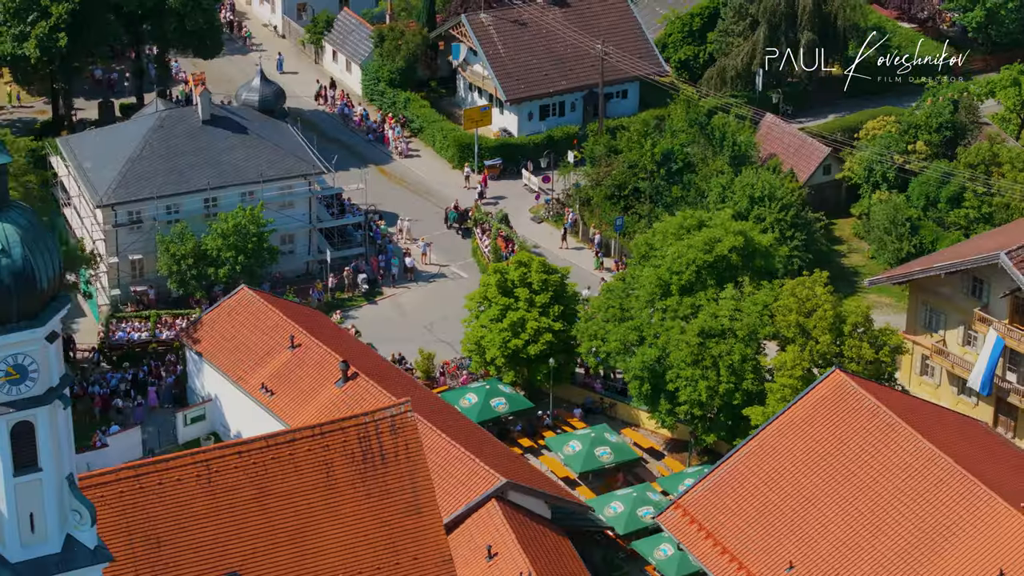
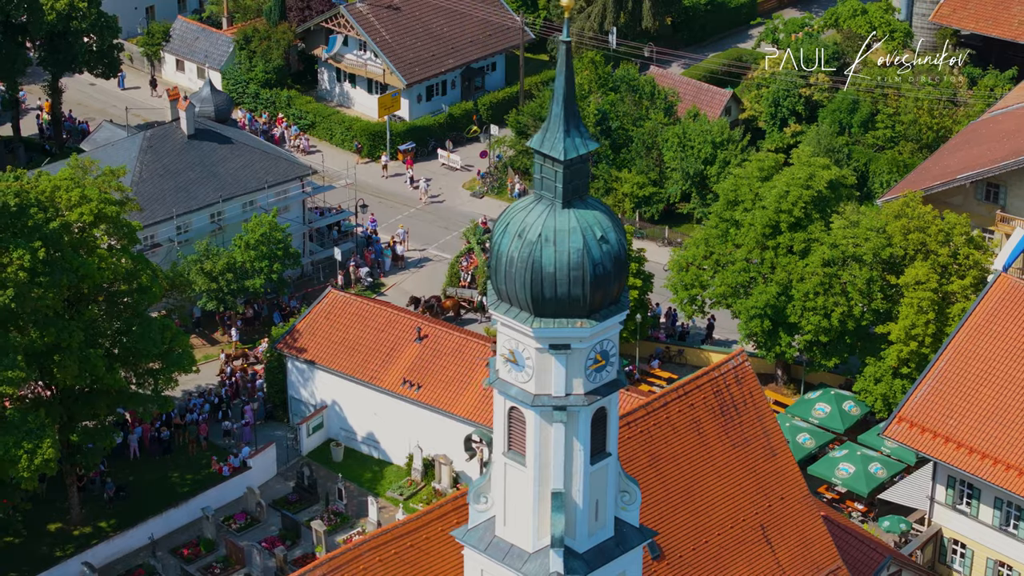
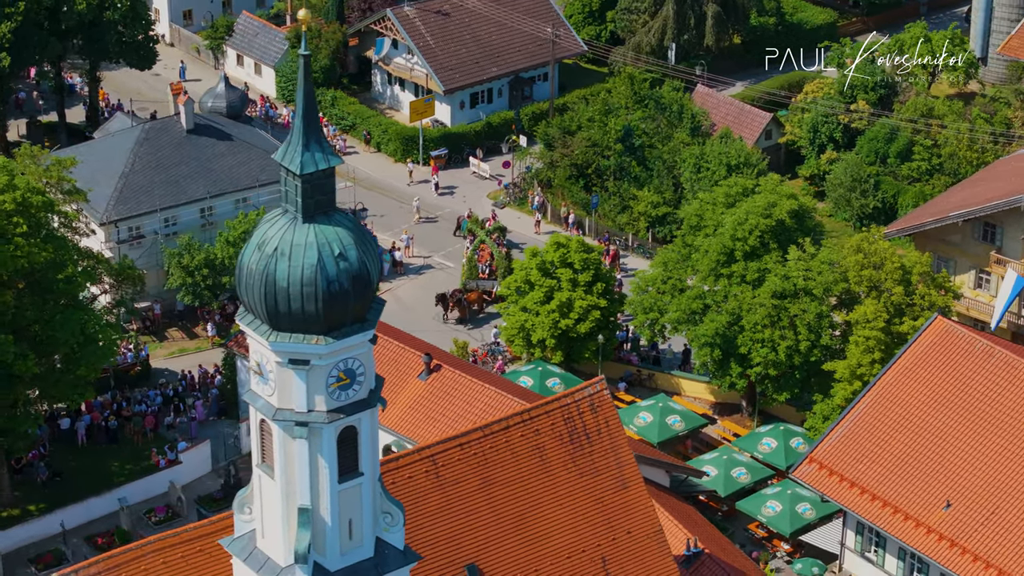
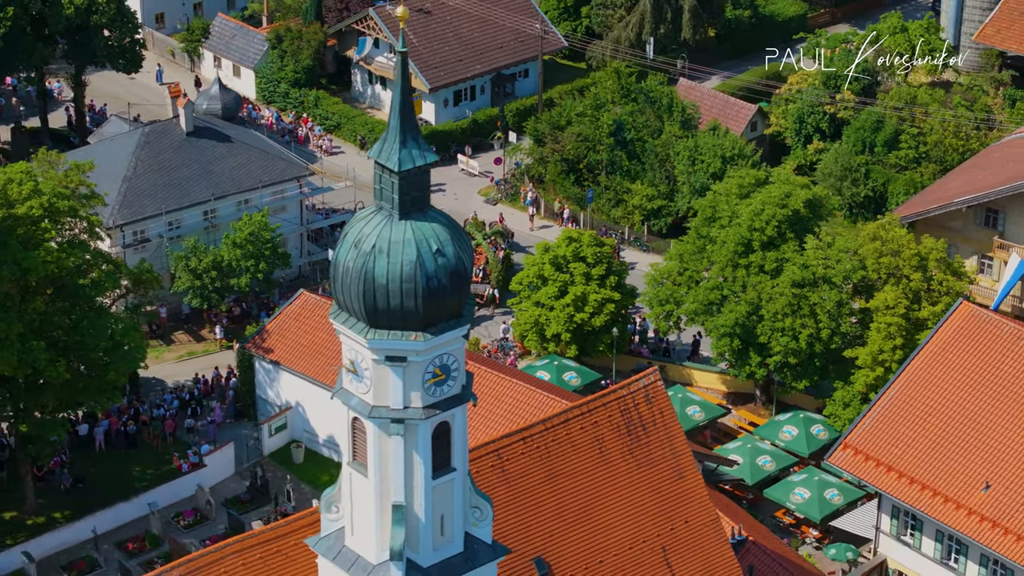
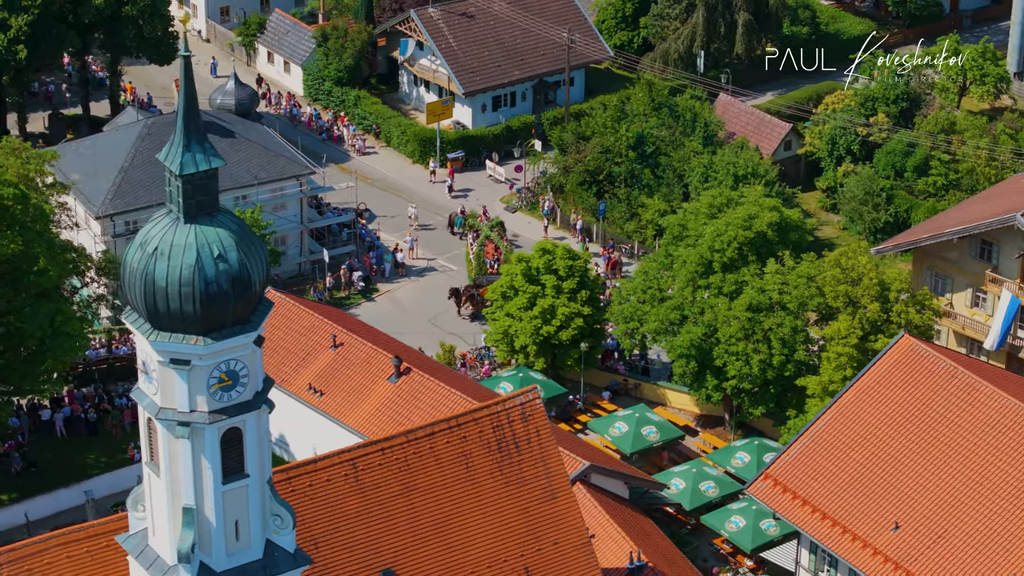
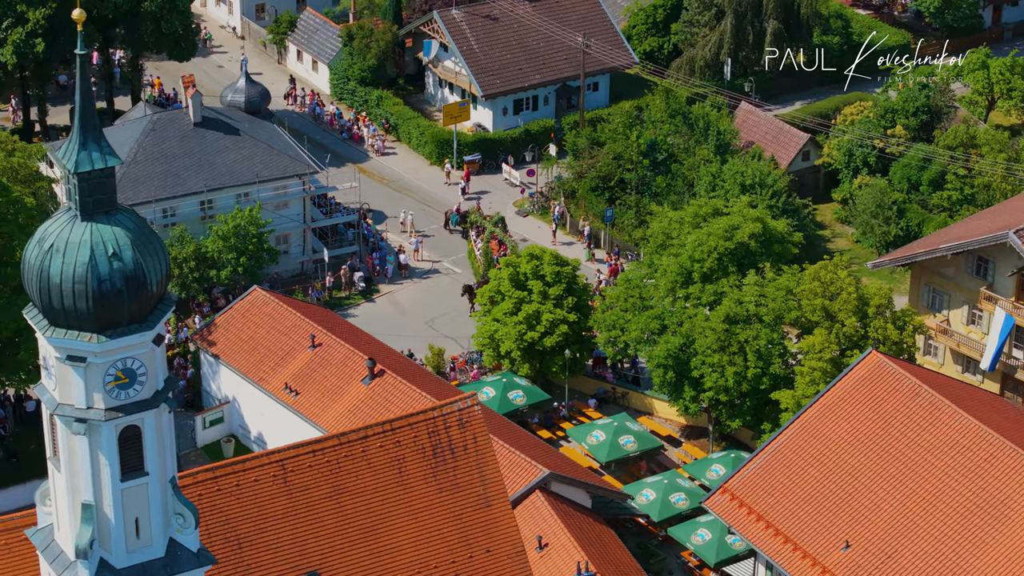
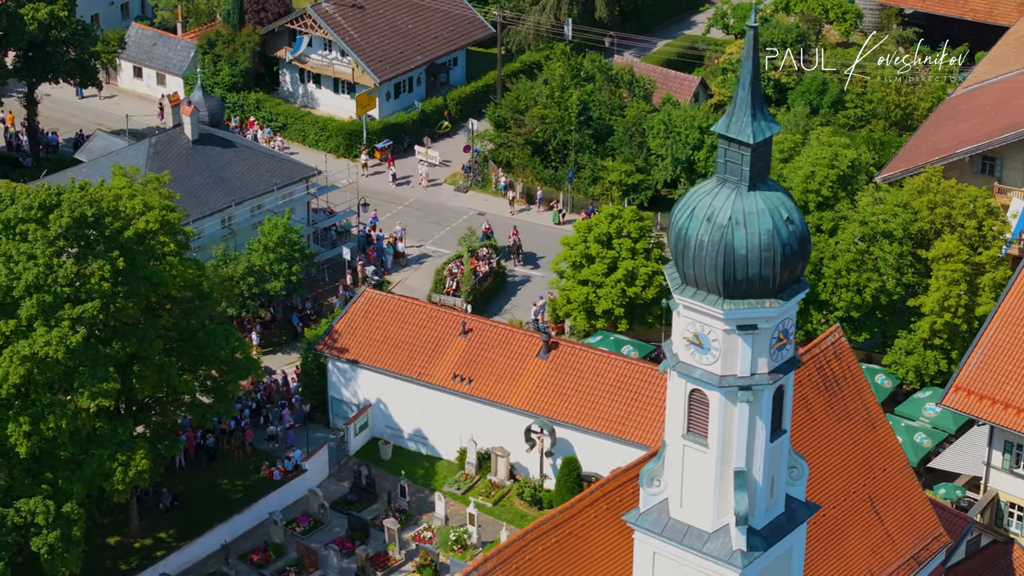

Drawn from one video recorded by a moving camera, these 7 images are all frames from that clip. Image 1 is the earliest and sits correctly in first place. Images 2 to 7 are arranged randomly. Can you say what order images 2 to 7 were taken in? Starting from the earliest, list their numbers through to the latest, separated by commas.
6, 5, 3, 4, 2, 7
